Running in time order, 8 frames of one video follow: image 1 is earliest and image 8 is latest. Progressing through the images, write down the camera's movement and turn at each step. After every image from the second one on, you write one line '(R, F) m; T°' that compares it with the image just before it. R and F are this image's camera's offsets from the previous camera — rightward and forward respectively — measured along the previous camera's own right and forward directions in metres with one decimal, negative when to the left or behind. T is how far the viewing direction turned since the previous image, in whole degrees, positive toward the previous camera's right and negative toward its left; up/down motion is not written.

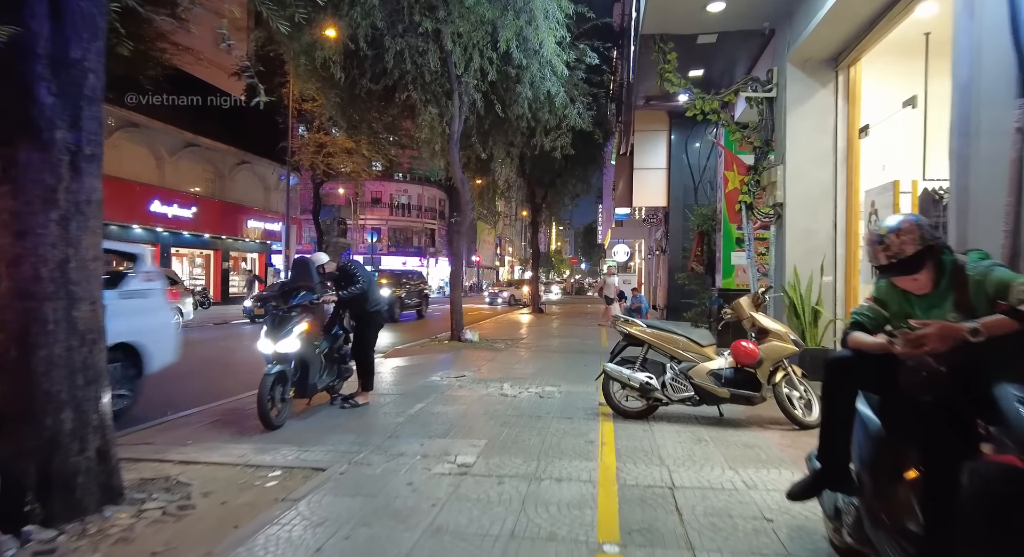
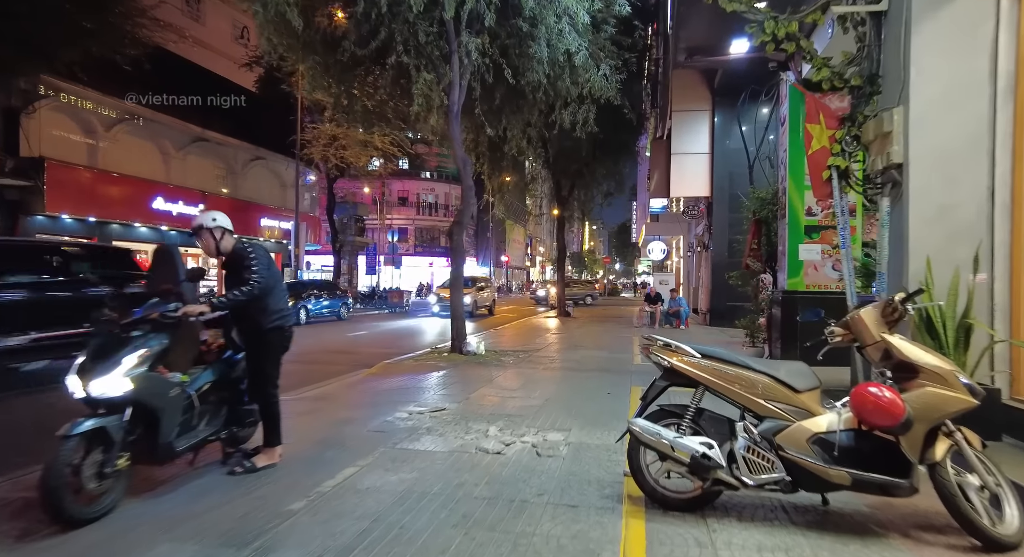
(+0.5, +2.4) m; -4°
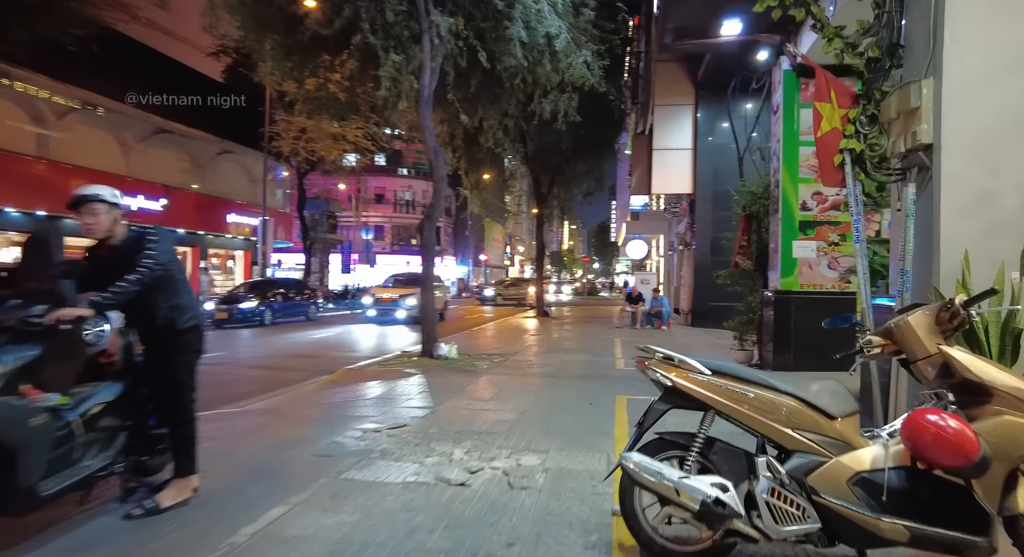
(+0.1, +0.8) m; +2°
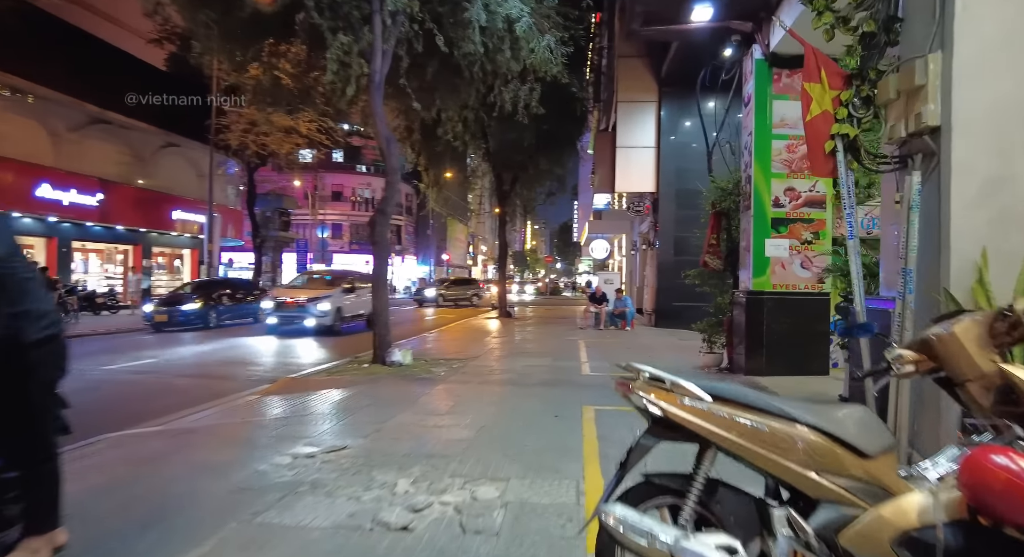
(+0.1, +0.7) m; +4°
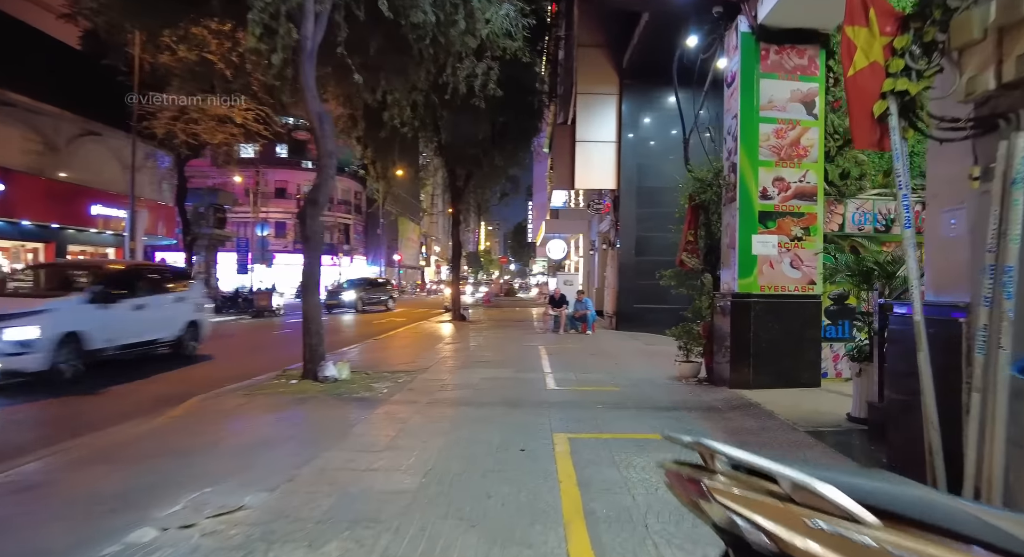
(0.0, +1.3) m; +5°
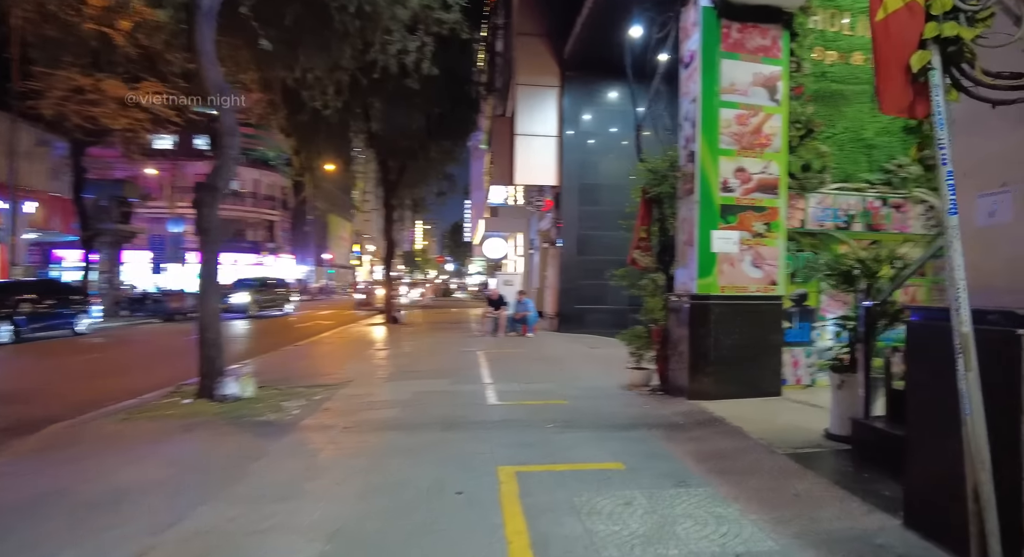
(0.0, +1.0) m; +7°
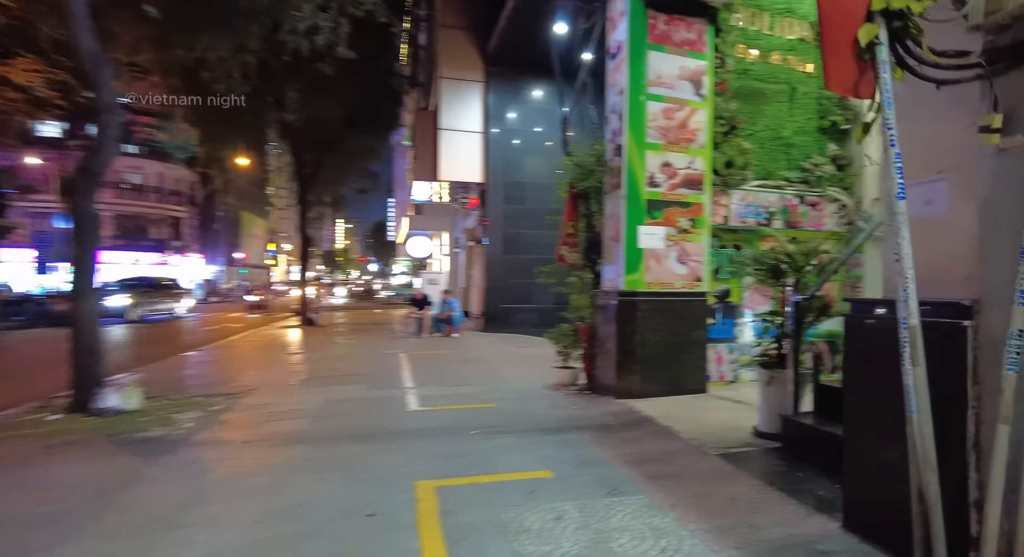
(+0.1, +0.5) m; +8°
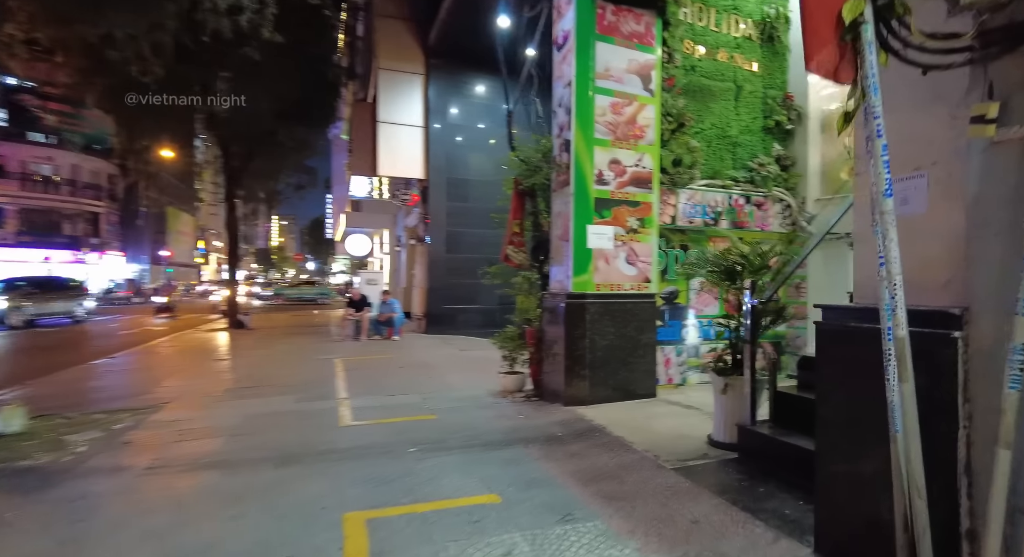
(0.0, +0.4) m; +6°
